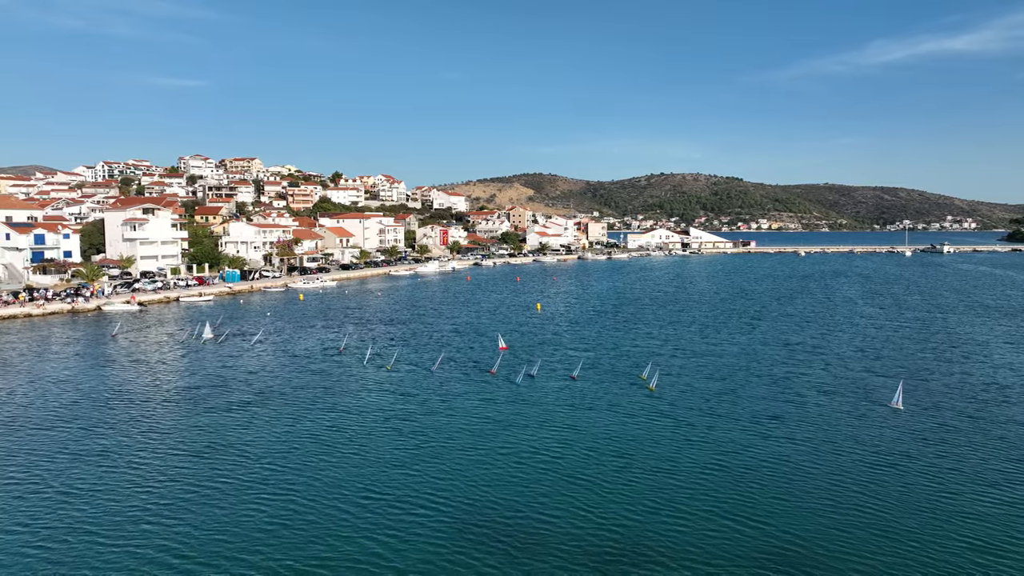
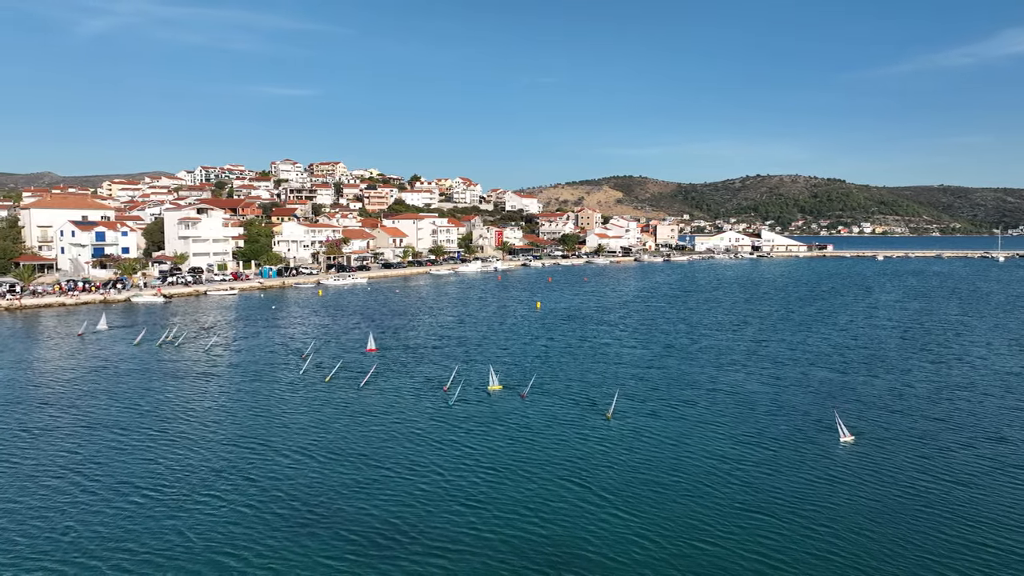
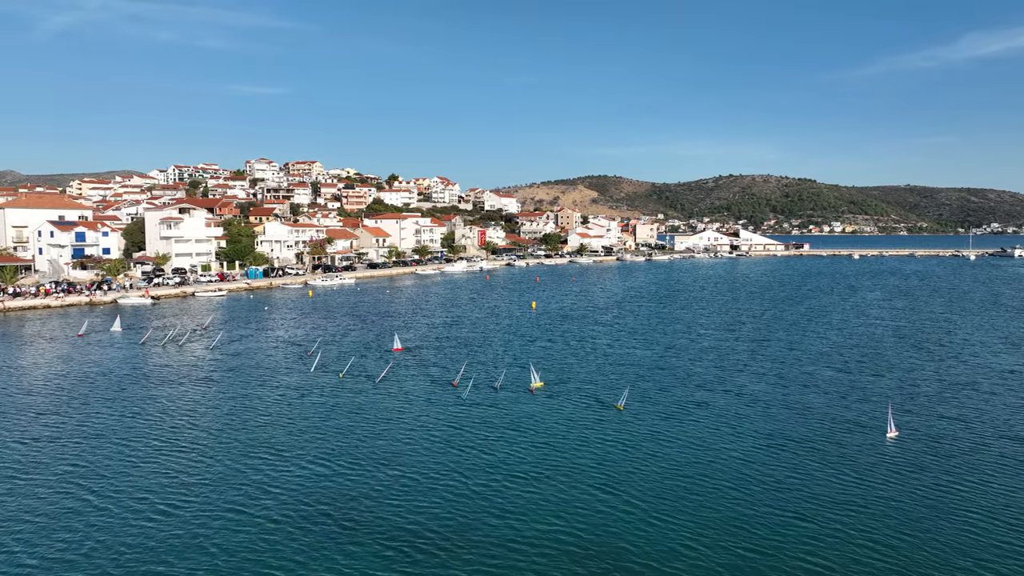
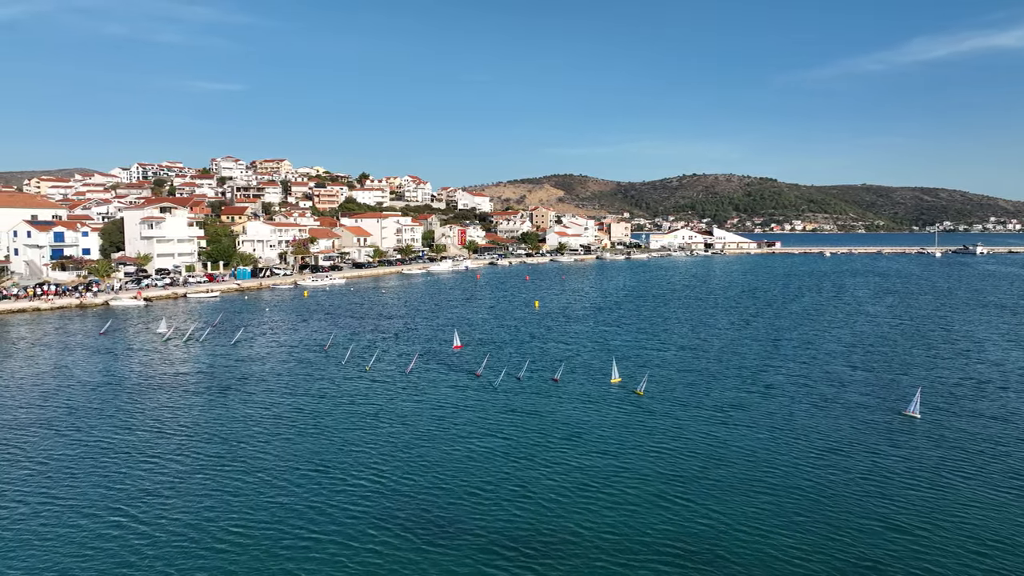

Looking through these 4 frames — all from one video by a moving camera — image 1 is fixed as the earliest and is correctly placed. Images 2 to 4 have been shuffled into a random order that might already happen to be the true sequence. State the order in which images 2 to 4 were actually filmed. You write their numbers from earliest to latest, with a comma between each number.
4, 3, 2
